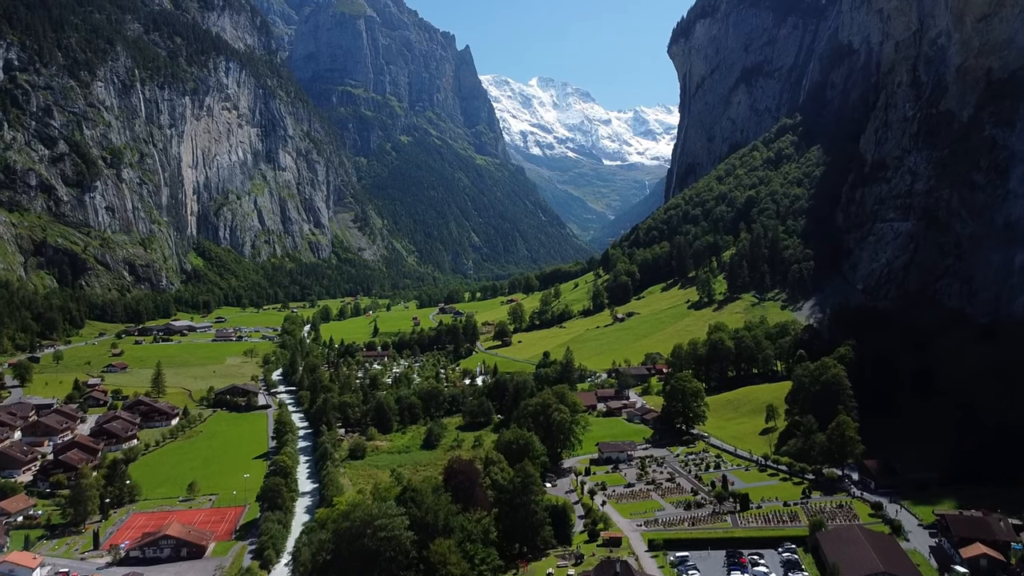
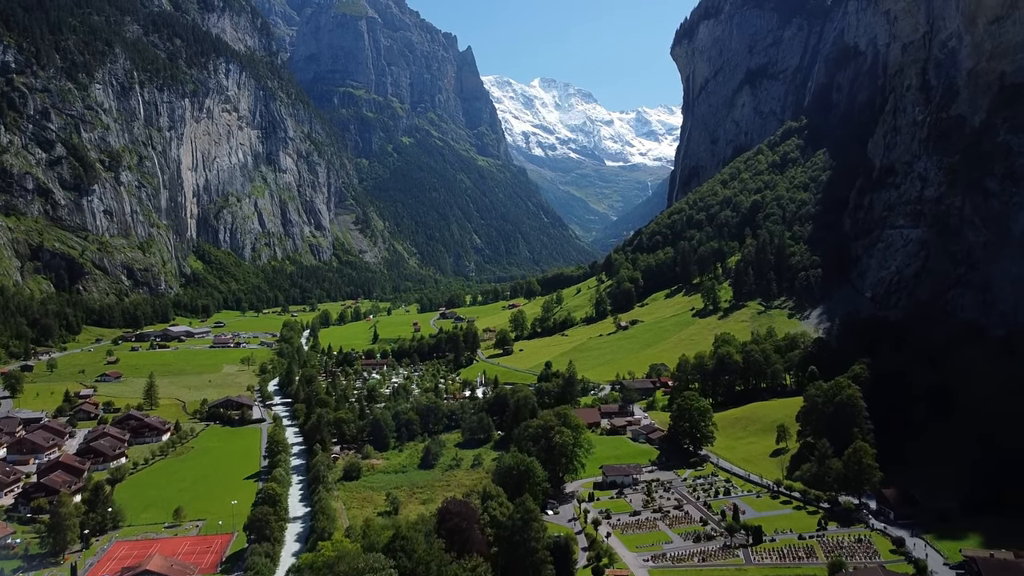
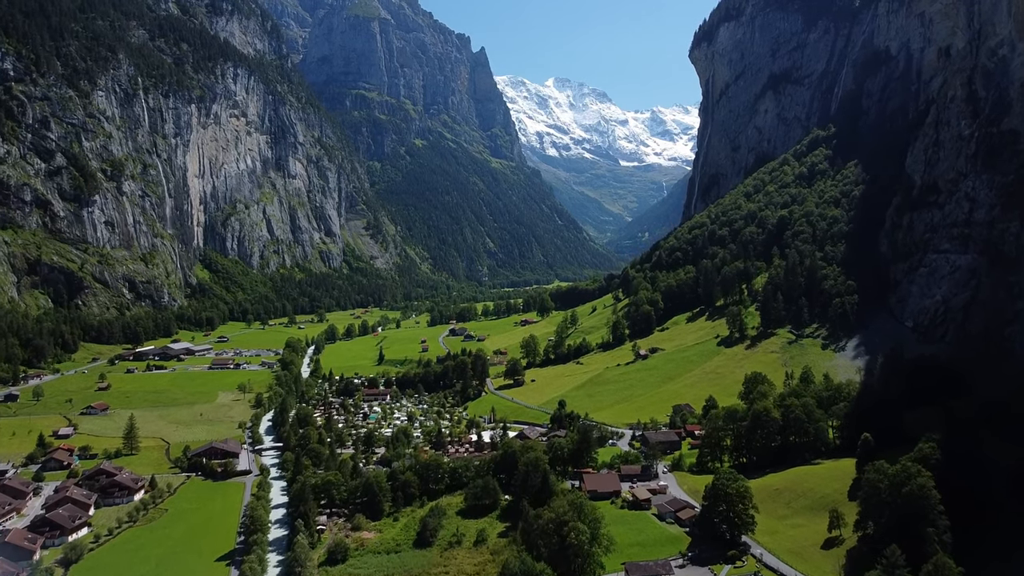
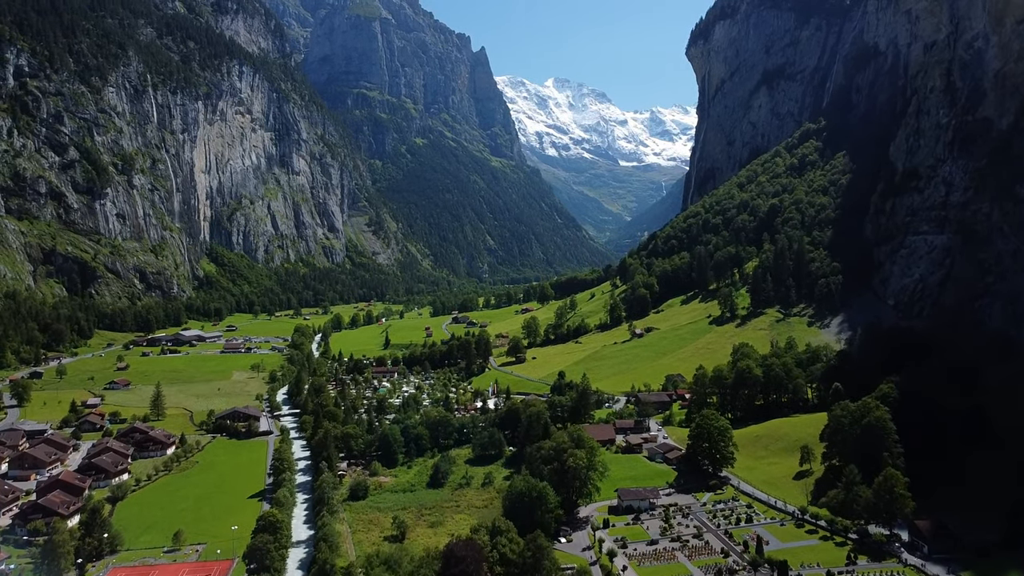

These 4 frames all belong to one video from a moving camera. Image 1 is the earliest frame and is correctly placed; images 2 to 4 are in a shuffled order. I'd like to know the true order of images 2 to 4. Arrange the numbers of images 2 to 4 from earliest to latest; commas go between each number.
2, 4, 3
